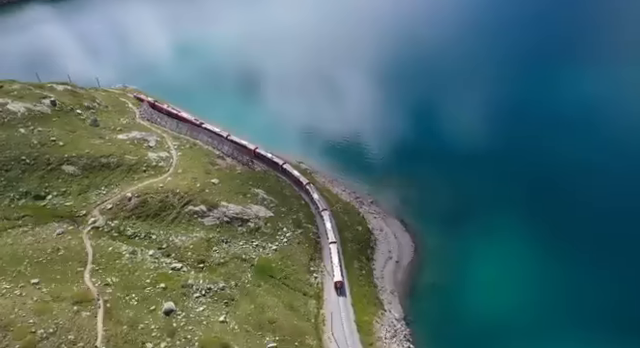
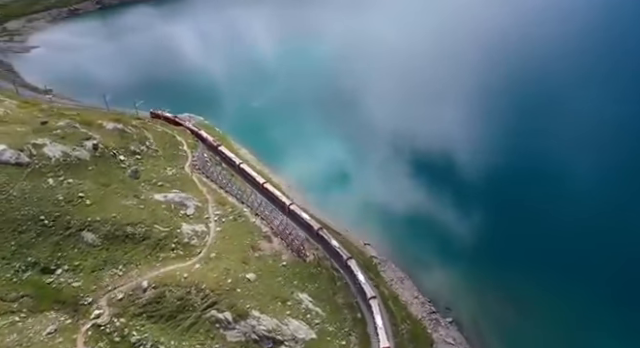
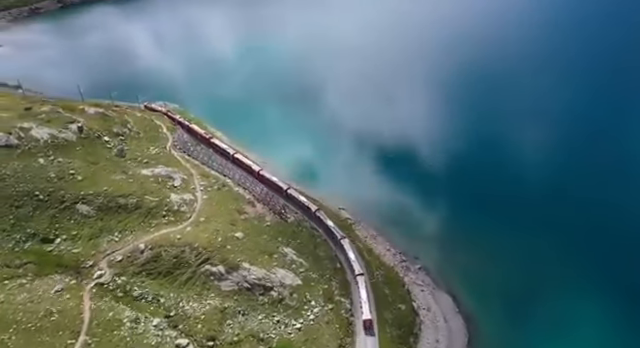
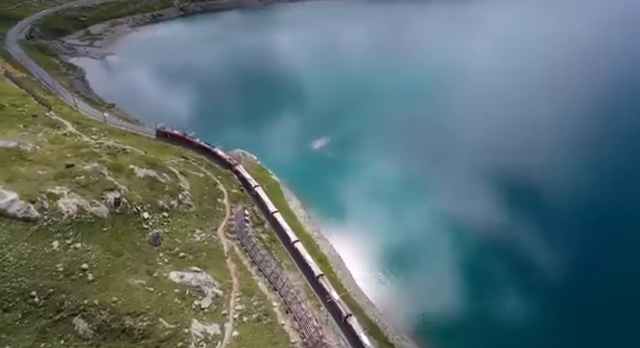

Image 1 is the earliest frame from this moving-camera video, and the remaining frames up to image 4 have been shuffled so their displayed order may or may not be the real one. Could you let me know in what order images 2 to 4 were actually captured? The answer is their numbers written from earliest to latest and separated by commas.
3, 2, 4
